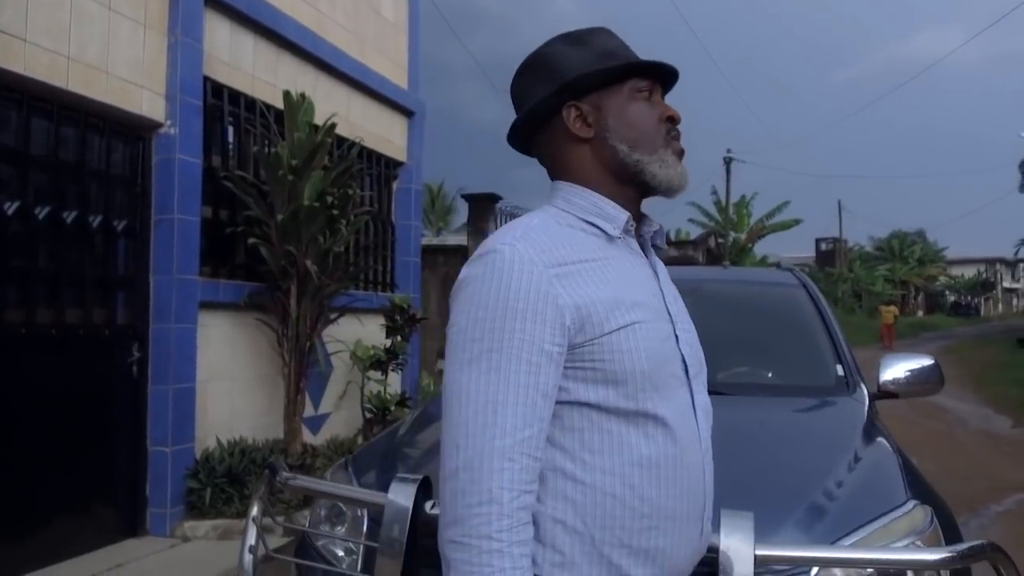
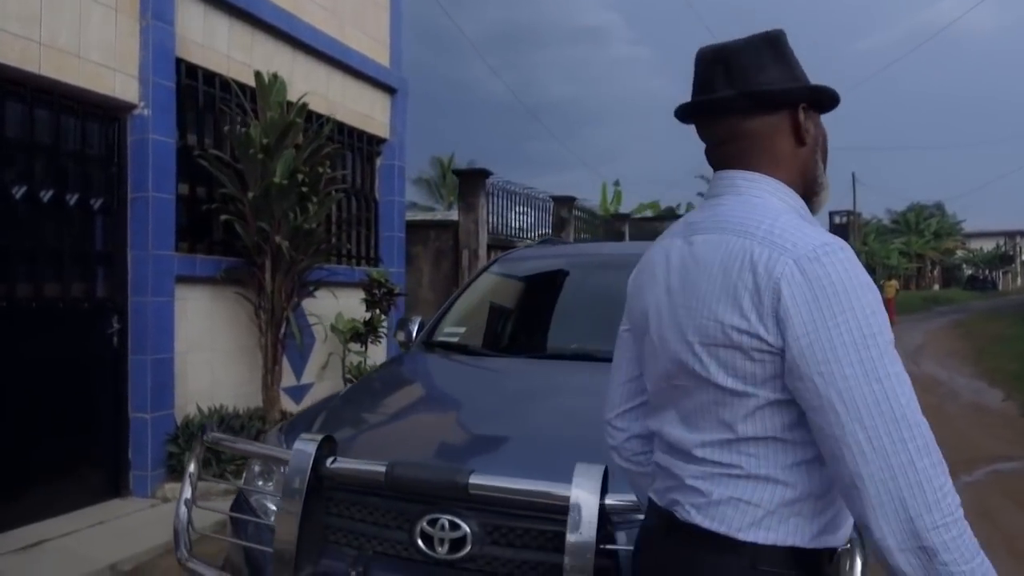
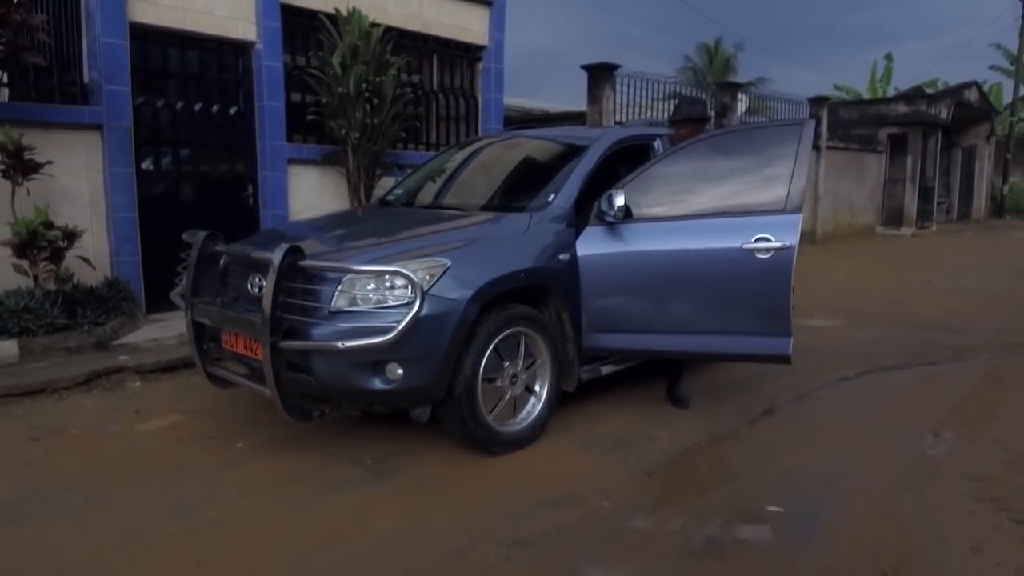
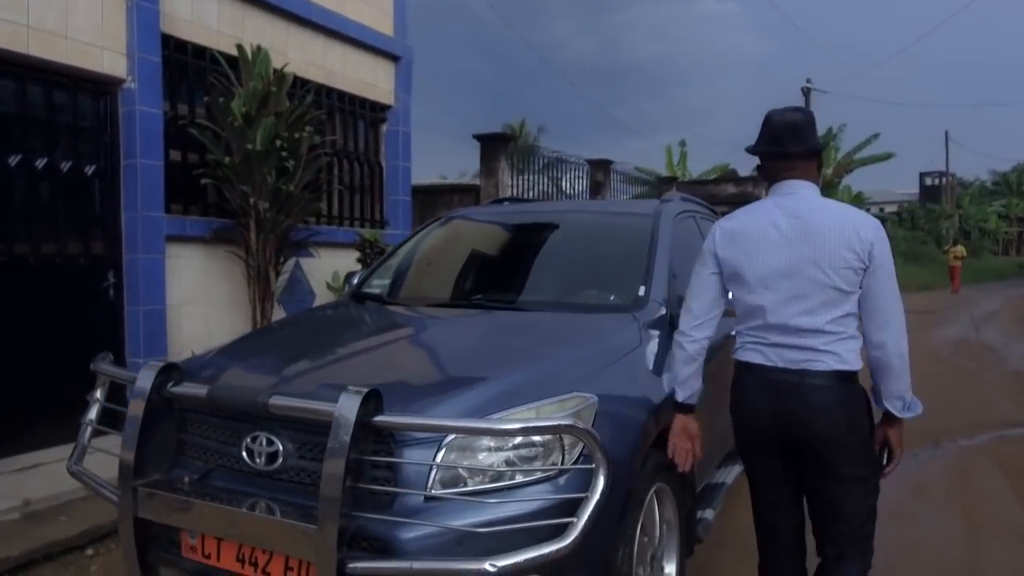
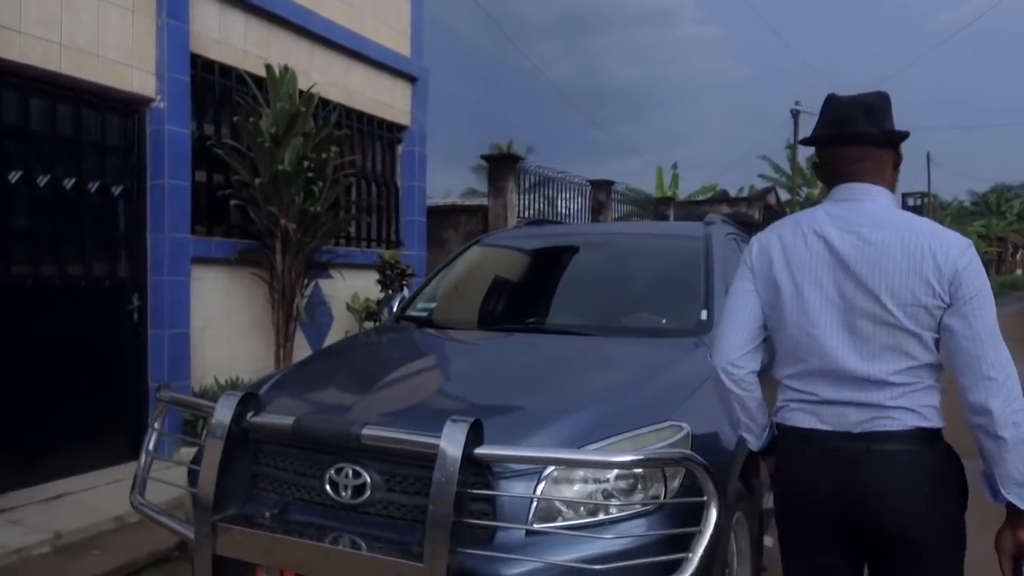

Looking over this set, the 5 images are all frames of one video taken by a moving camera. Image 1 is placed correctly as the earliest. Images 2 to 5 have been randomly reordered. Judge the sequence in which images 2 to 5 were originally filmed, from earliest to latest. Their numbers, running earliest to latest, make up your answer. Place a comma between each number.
2, 5, 4, 3
